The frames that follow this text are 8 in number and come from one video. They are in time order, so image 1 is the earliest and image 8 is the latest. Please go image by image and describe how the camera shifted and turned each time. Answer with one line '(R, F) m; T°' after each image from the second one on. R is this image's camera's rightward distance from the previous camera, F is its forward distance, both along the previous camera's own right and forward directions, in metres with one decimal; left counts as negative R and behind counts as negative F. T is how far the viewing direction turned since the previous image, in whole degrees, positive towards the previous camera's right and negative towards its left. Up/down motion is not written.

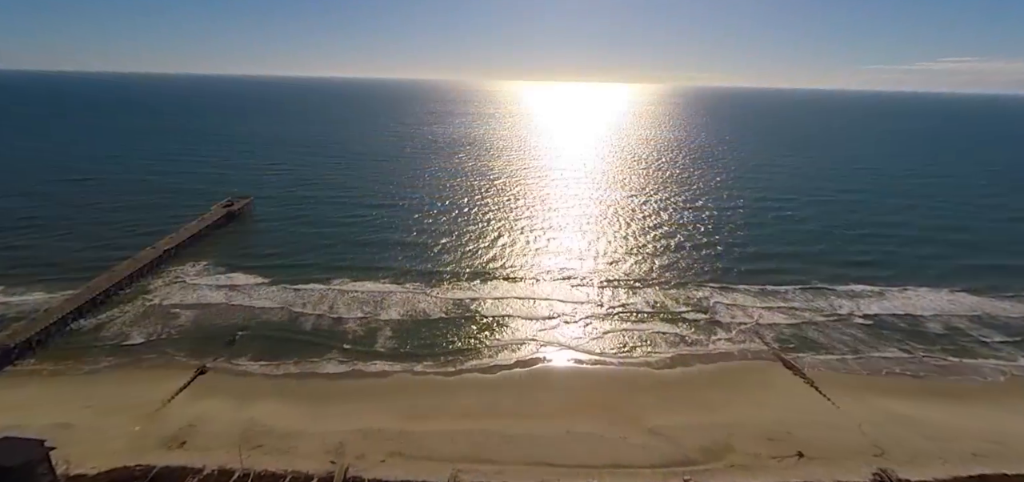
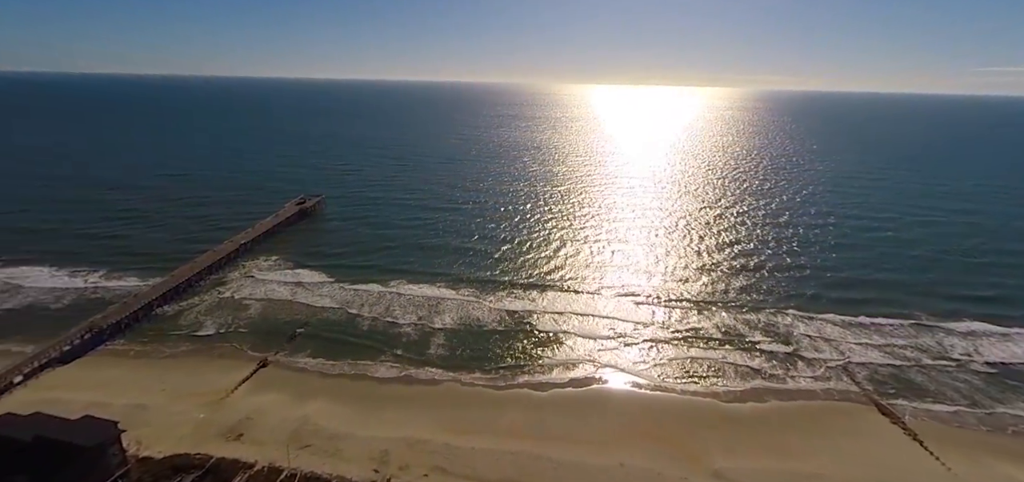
(+0.3, +1.4) m; -8°
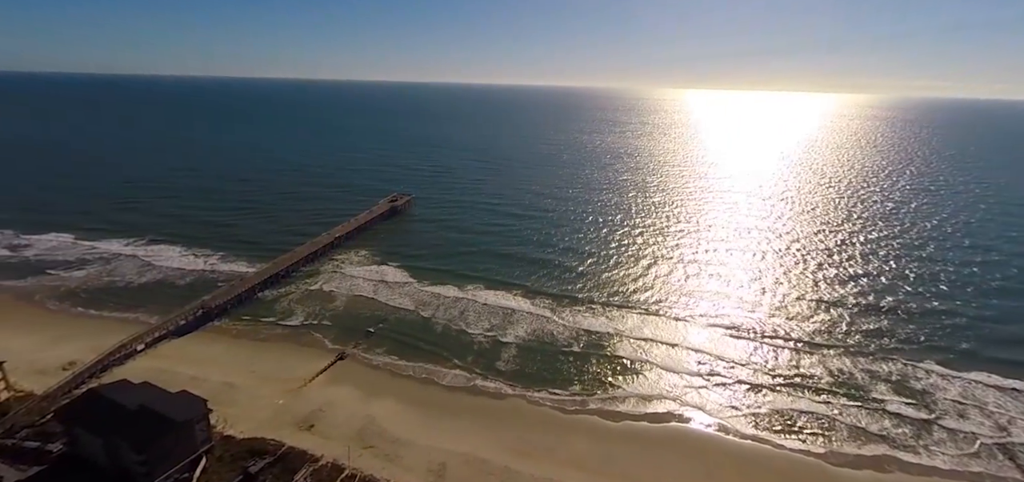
(+0.5, +1.6) m; -11°
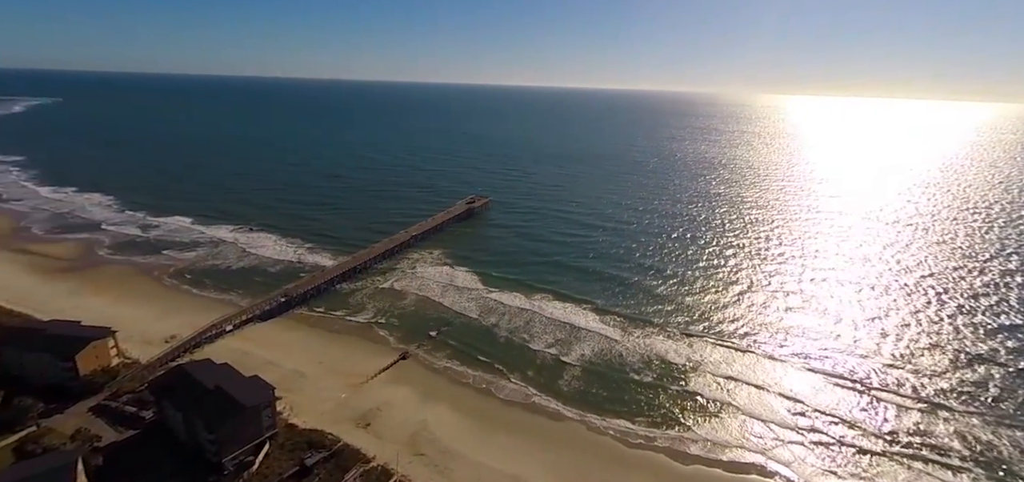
(+0.6, +1.6) m; -10°
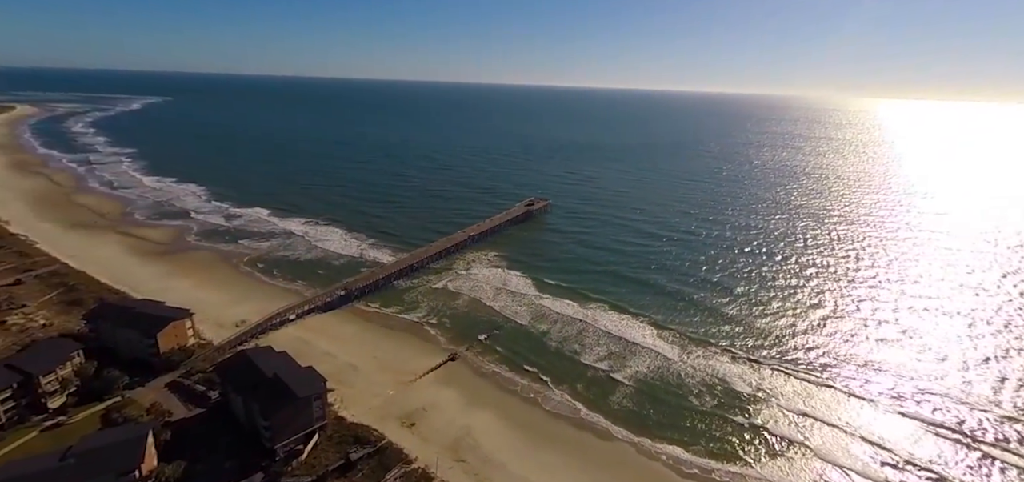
(+0.4, +0.9) m; -8°
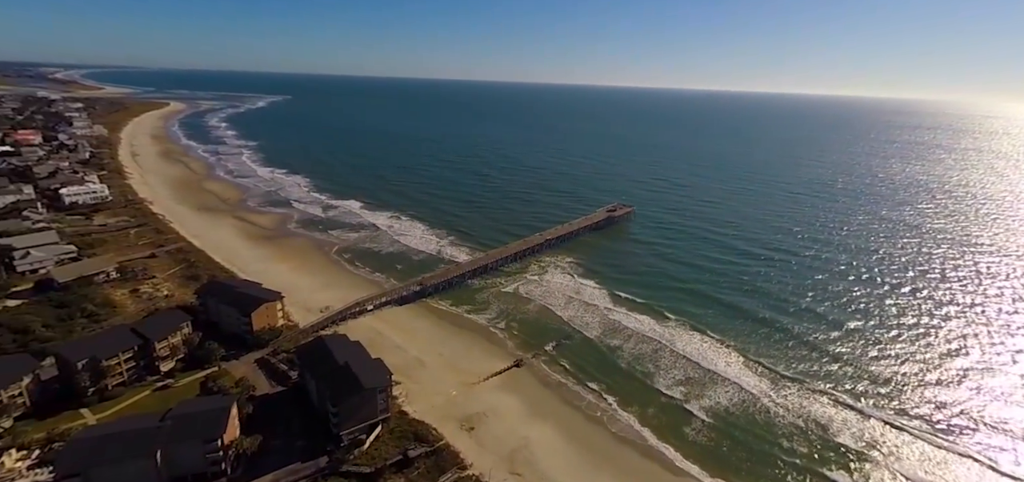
(+0.6, +1.1) m; -10°
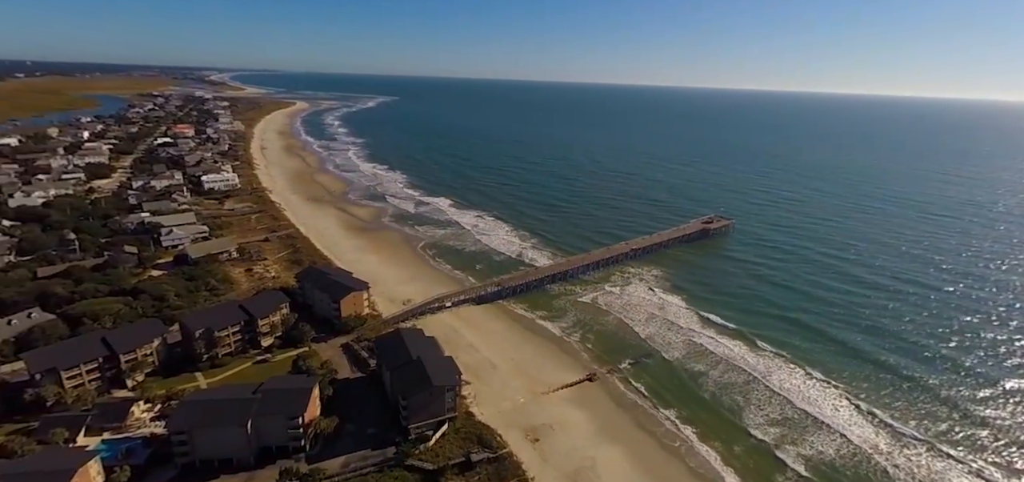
(+0.5, +0.9) m; -11°
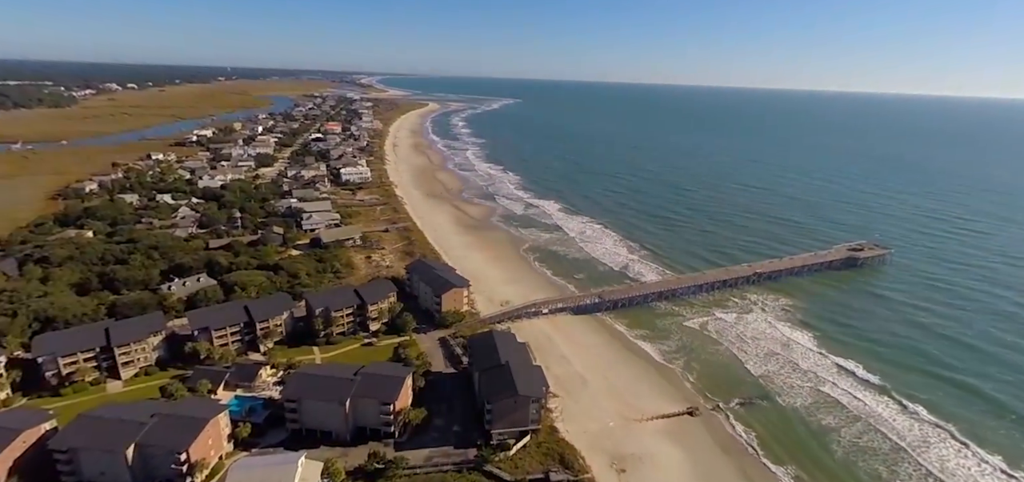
(+0.6, +1.1) m; -14°
